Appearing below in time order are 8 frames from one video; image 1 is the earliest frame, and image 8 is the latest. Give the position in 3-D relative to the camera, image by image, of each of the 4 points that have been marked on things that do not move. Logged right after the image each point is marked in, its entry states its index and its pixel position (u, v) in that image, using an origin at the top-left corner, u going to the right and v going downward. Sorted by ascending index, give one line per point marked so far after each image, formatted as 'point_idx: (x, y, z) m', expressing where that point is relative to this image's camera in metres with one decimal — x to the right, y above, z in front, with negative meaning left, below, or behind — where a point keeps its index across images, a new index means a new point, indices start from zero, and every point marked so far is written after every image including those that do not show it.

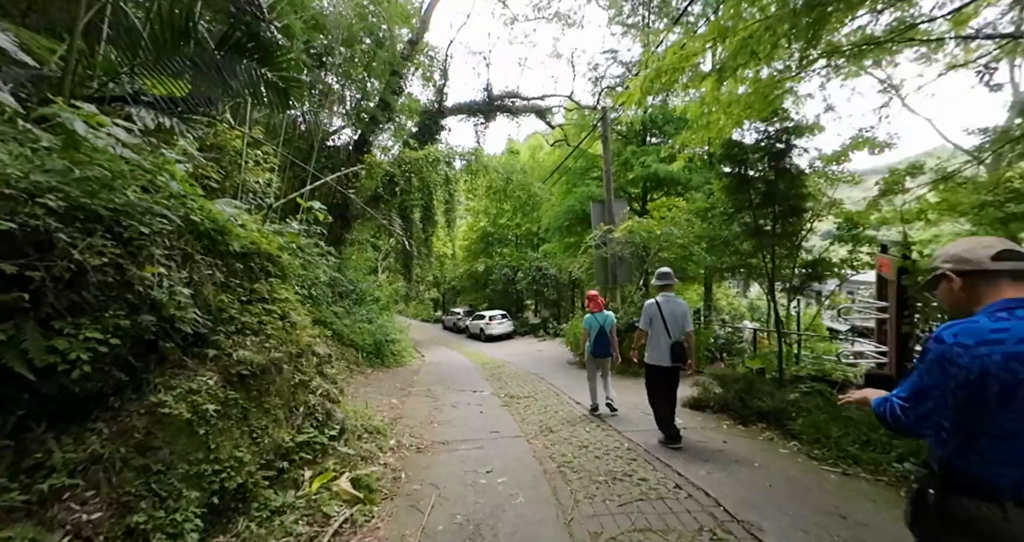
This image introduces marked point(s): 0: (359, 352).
0: (-3.8, -2.0, +10.7) m
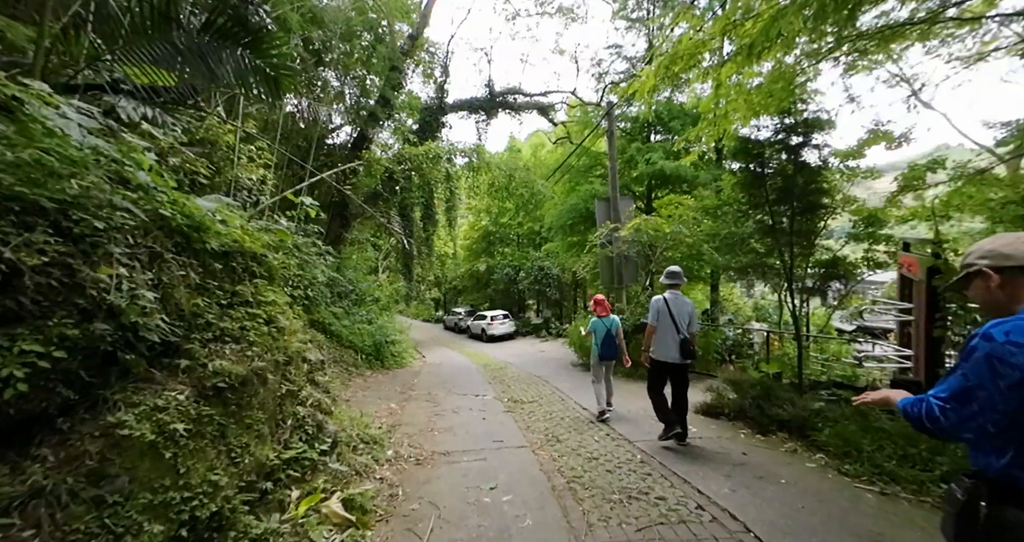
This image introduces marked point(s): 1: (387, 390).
0: (-3.8, -2.0, +10.5) m
1: (-2.3, -2.2, +7.9) m
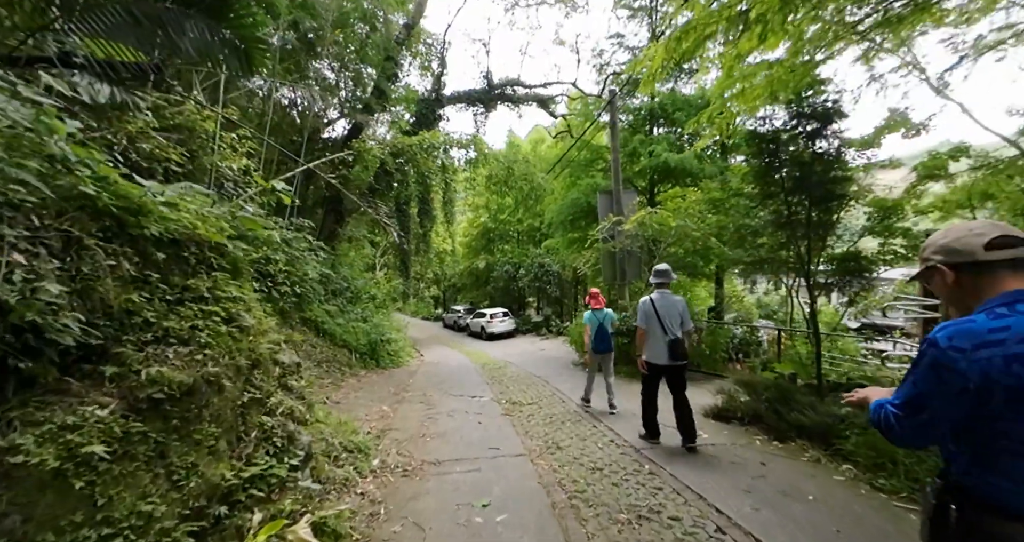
0: (-3.8, -2.0, +10.2) m
1: (-2.3, -2.1, +7.6) m
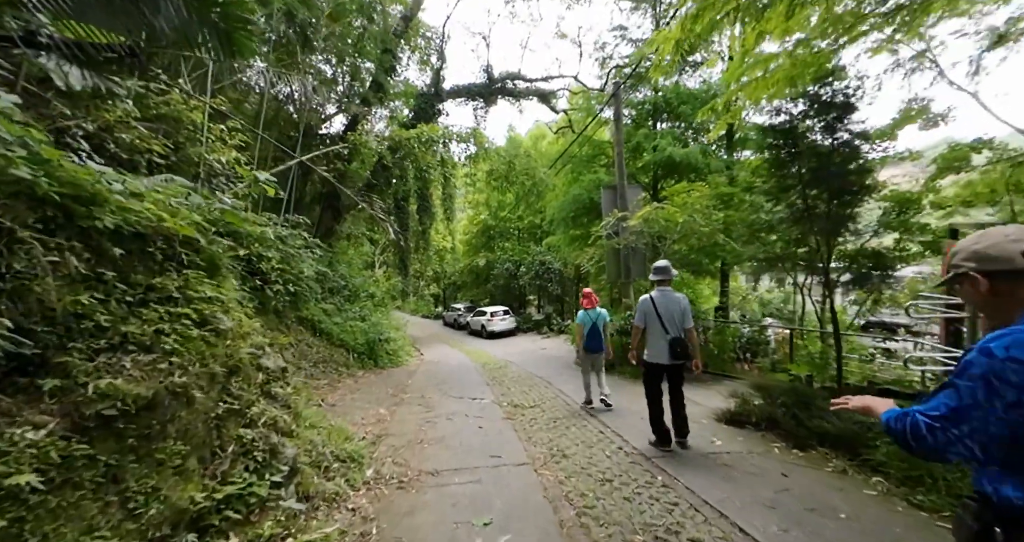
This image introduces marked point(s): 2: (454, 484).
0: (-3.8, -1.9, +10.0) m
1: (-2.3, -2.1, +7.4) m
2: (-0.4, -1.6, +3.2) m
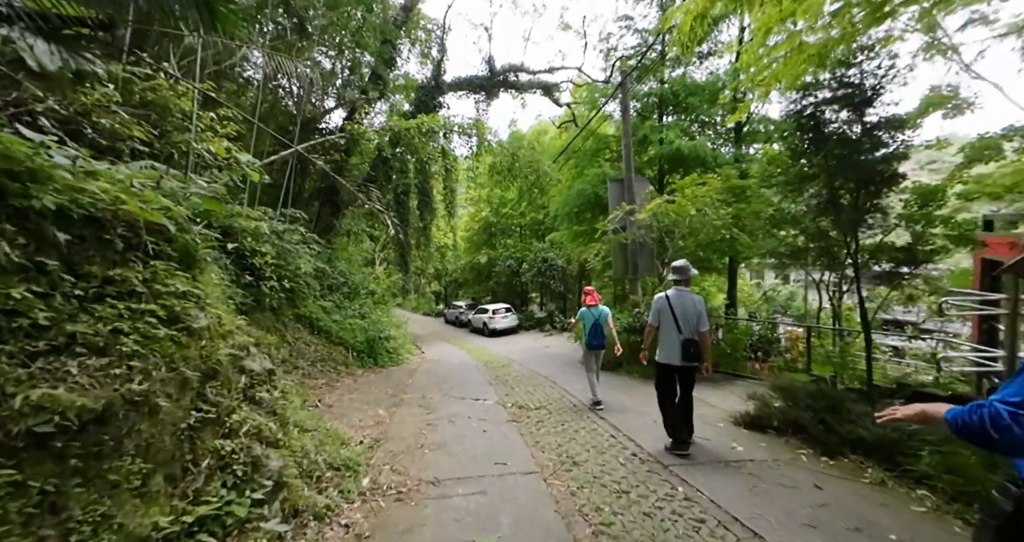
0: (-3.7, -1.8, +9.7) m
1: (-2.2, -2.0, +7.1) m
2: (-0.4, -1.5, +2.9) m
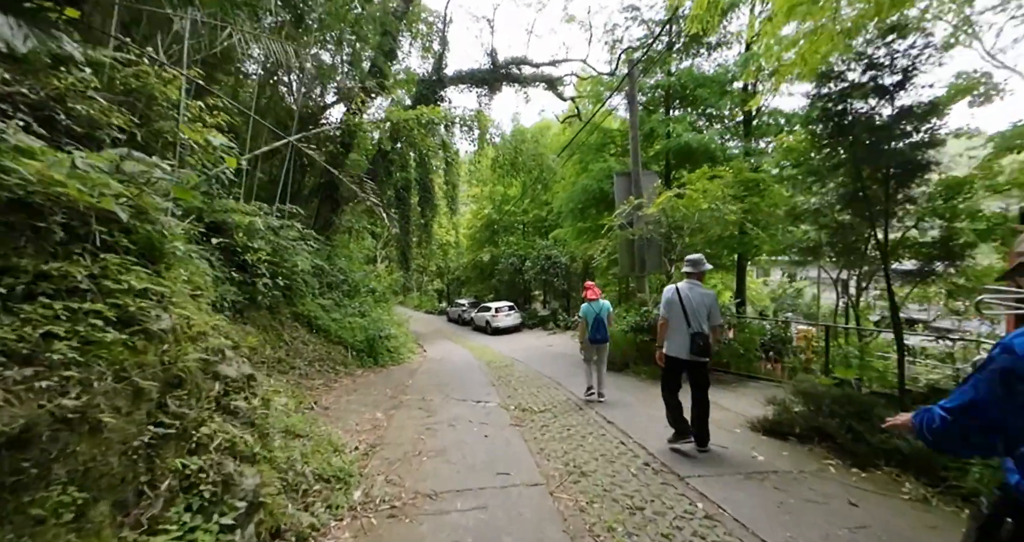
0: (-3.6, -1.8, +9.5) m
1: (-2.2, -2.0, +6.9) m
2: (-0.4, -1.5, +2.7) m
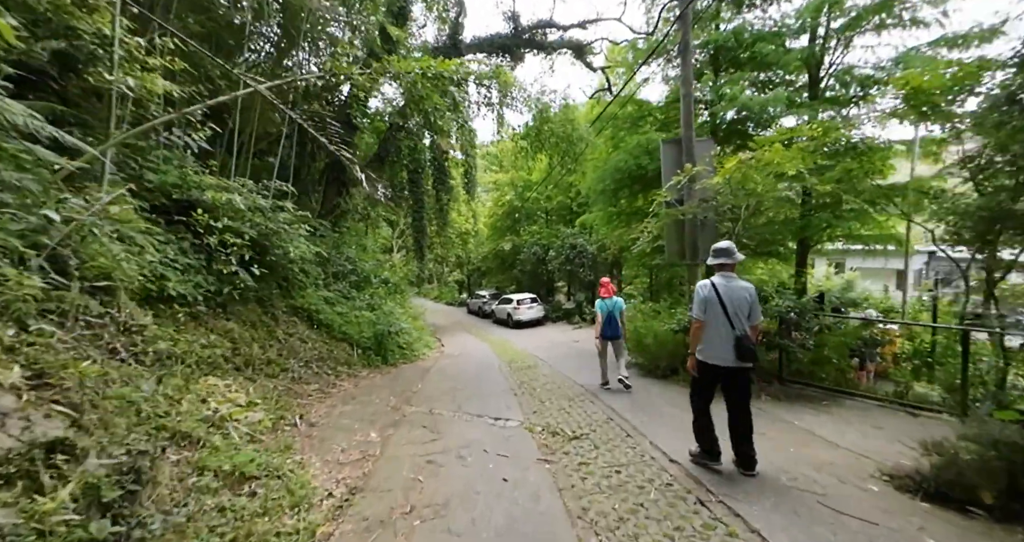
0: (-3.2, -1.5, +8.5) m
1: (-1.8, -1.8, +5.8) m
2: (-0.2, -1.4, +1.5) m
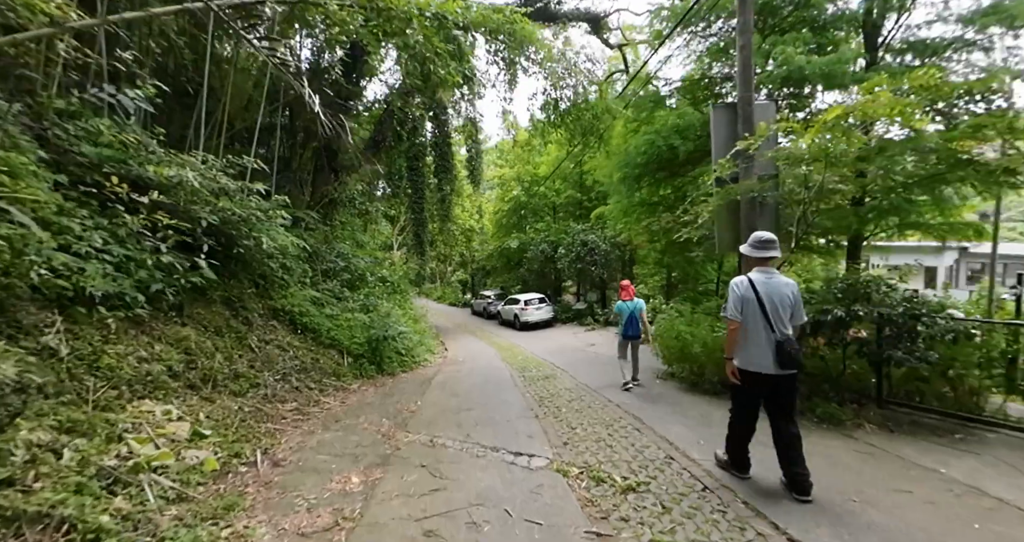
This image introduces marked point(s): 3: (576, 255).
0: (-2.9, -1.5, +7.4) m
1: (-1.6, -1.7, +4.7) m
2: (0.0, -1.3, +0.4) m
3: (+2.6, +0.6, +17.1) m
